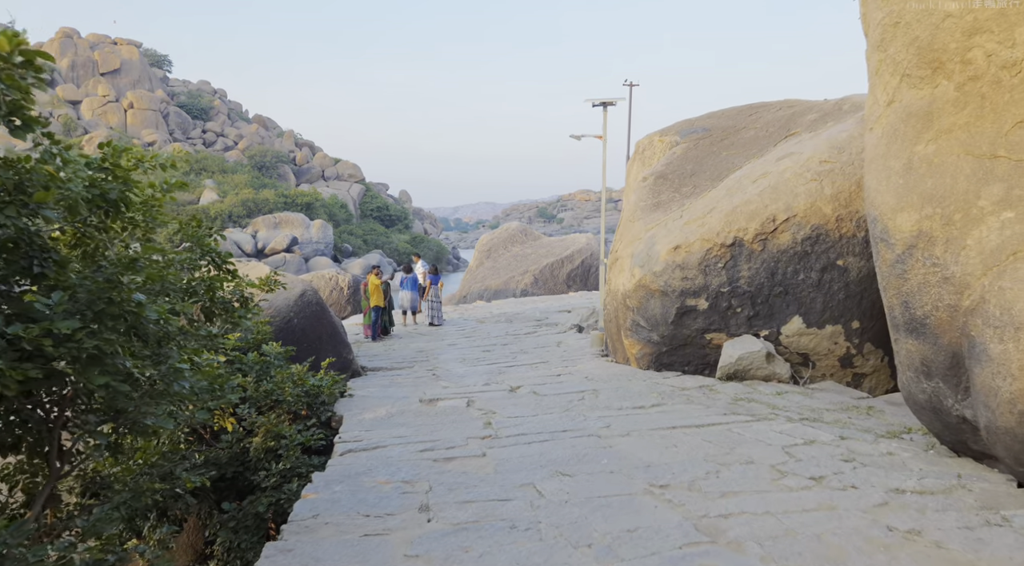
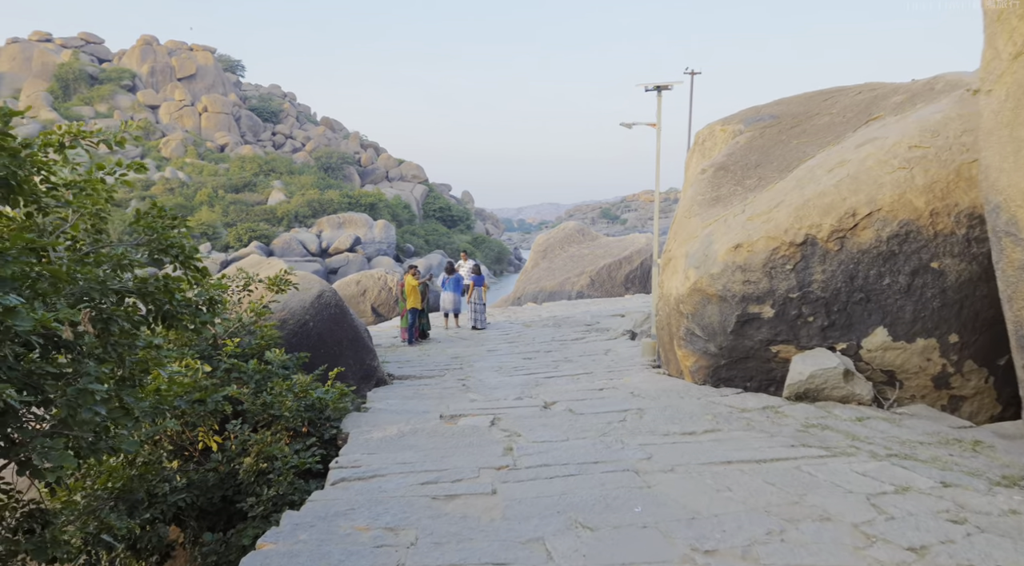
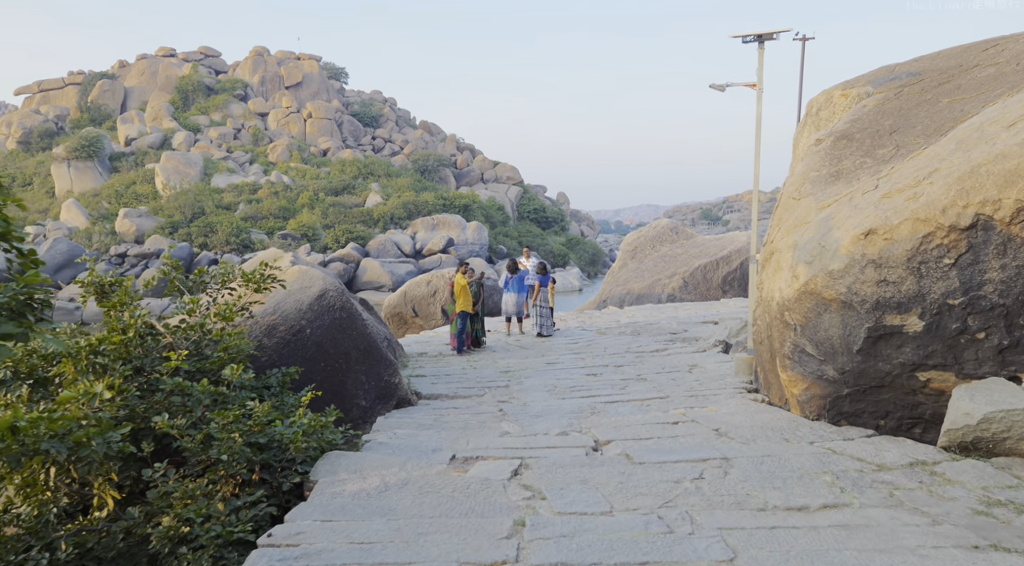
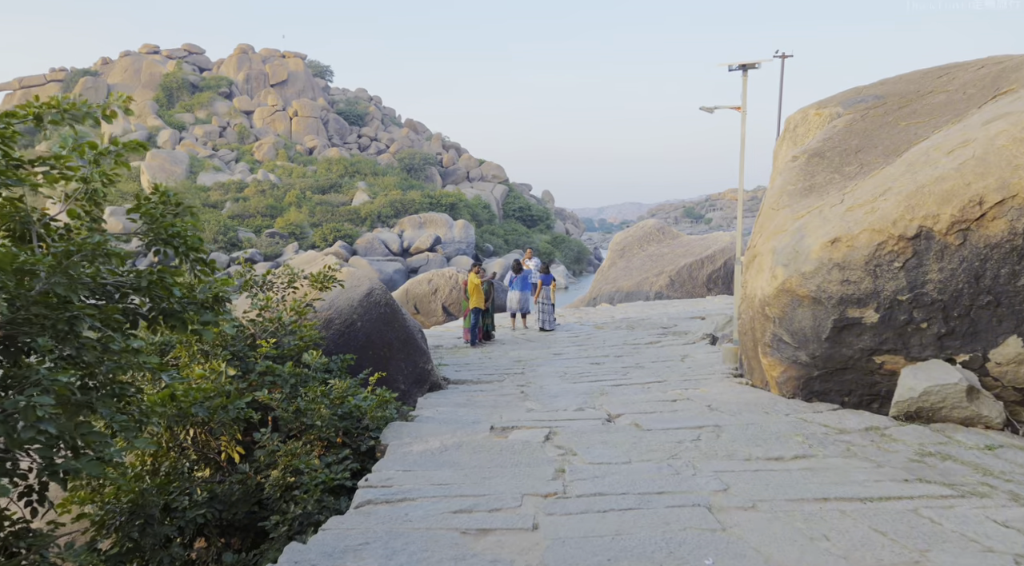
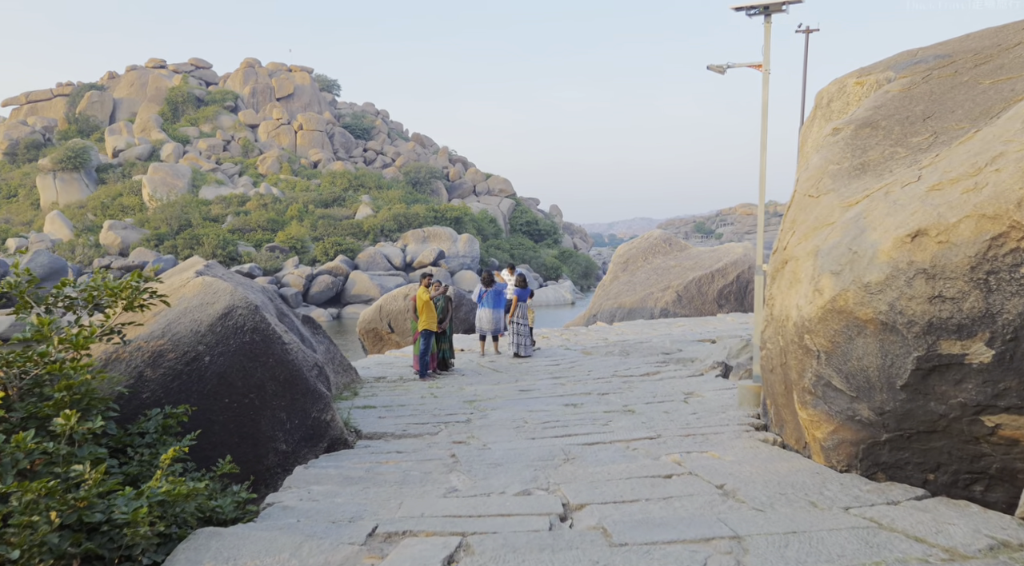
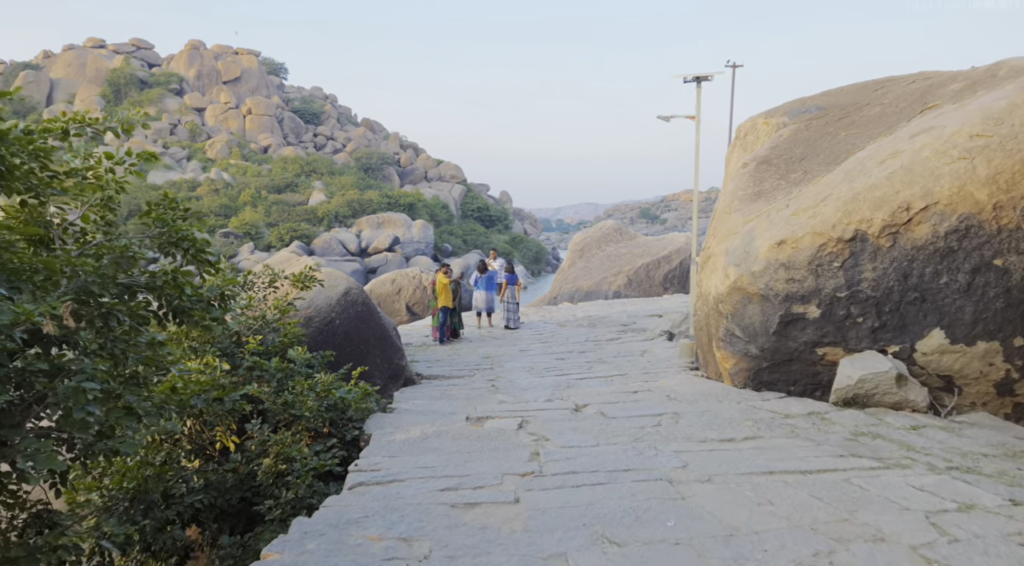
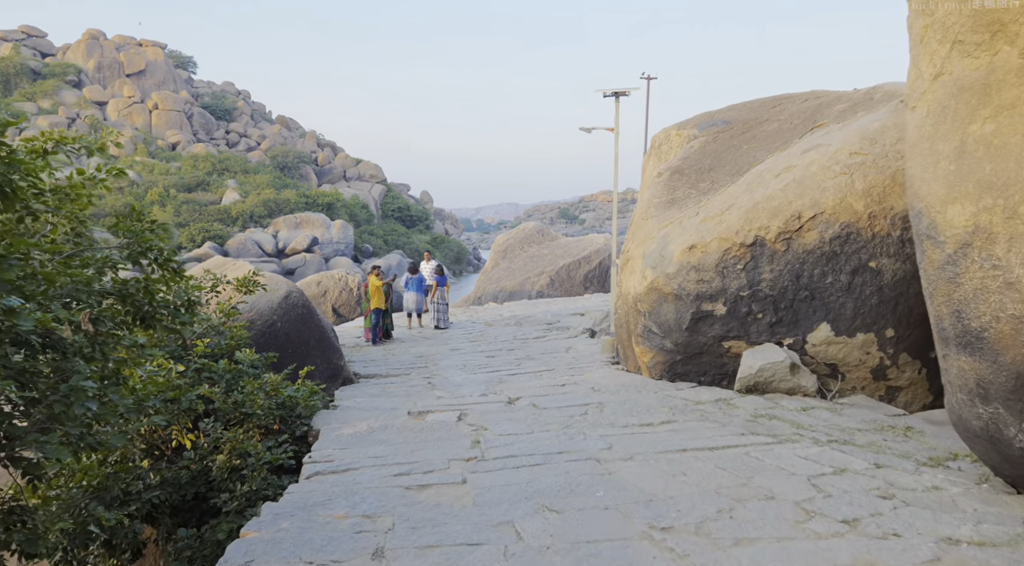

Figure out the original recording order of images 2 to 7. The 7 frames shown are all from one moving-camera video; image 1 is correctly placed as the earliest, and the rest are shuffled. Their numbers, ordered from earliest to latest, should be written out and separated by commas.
7, 2, 6, 4, 3, 5
